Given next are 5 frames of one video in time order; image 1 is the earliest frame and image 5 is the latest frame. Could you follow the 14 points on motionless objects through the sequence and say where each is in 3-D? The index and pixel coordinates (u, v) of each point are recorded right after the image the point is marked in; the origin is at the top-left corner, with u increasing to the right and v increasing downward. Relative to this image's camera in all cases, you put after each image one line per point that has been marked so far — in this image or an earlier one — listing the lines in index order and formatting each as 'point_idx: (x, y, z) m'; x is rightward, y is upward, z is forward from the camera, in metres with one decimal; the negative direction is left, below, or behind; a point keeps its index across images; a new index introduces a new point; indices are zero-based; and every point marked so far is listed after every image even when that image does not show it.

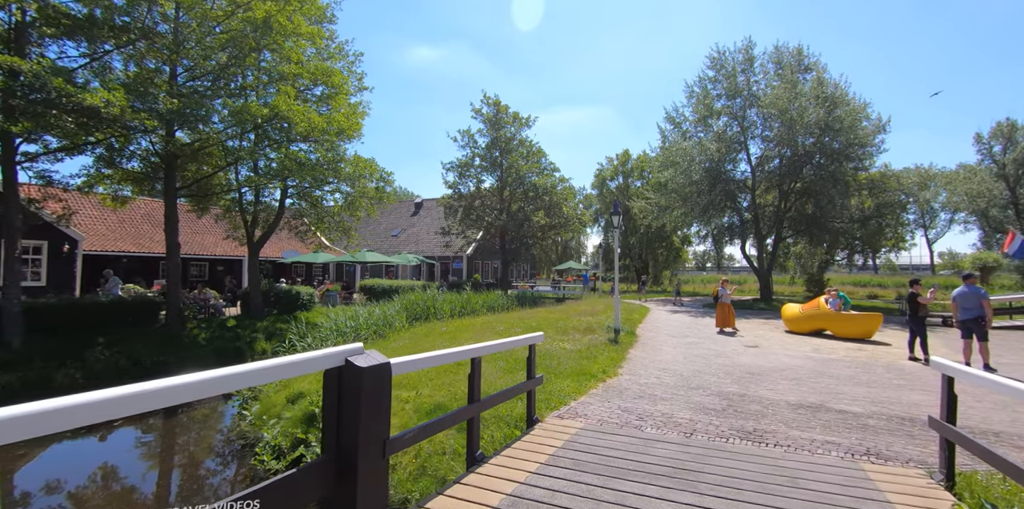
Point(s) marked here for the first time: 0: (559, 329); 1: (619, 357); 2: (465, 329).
0: (+1.4, -2.2, +13.3) m
1: (+2.3, -2.2, +9.6) m
2: (-1.5, -2.2, +13.6) m
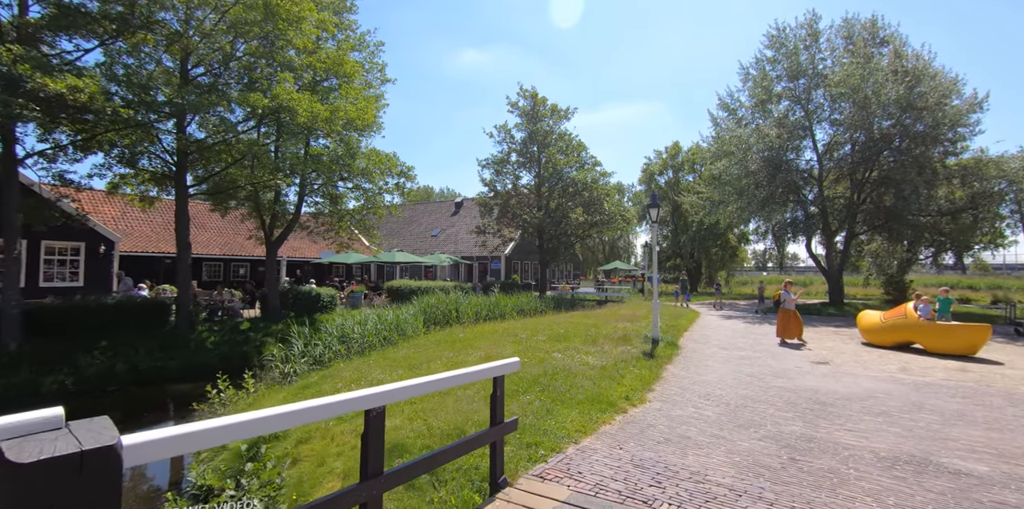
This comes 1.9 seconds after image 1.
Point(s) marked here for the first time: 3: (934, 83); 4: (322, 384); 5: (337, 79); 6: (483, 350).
0: (+2.0, -2.1, +11.7) m
1: (+2.4, -2.1, +7.9) m
2: (-0.8, -2.2, +12.3) m
3: (+18.3, +7.5, +19.4) m
4: (-3.5, -2.4, +8.2) m
5: (-6.1, +6.1, +15.7) m
6: (-0.7, -2.2, +10.3) m
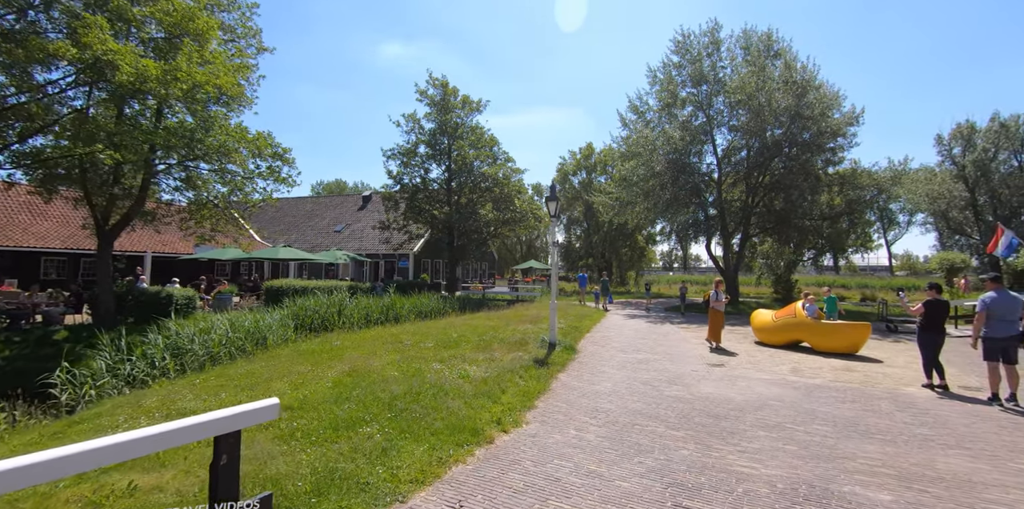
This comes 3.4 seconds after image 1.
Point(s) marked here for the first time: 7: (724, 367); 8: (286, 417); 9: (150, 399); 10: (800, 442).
0: (-0.7, -2.0, +10.5) m
1: (+0.4, -2.0, +6.9) m
2: (-3.6, -2.1, +10.6) m
3: (+14.1, +7.4, +20.8) m
4: (-5.5, -2.2, +6.1) m
5: (-9.3, +6.3, +13.1) m
6: (-3.2, -2.0, +8.7) m
7: (+4.0, -2.1, +8.5) m
8: (-2.8, -2.0, +5.6) m
9: (-5.4, -2.2, +6.8) m
10: (+3.0, -2.0, +4.7) m
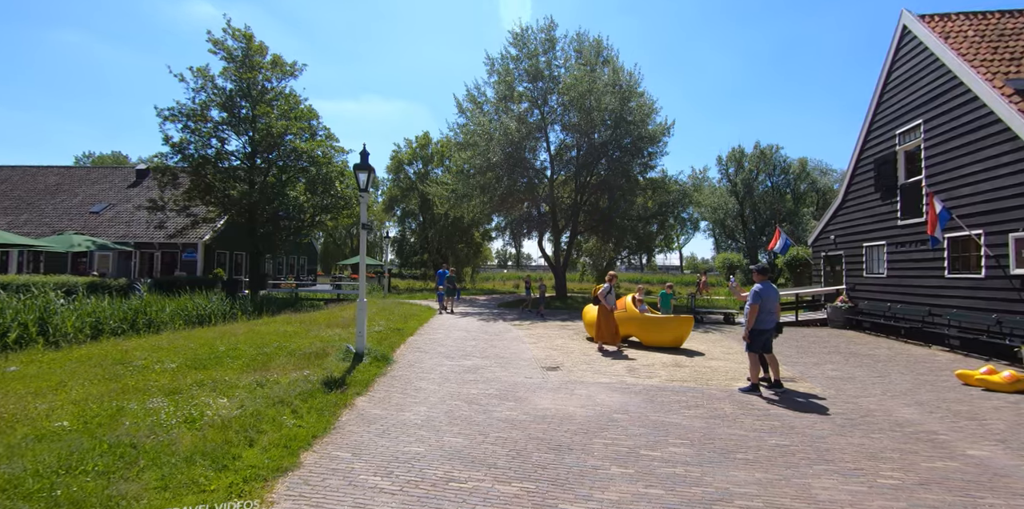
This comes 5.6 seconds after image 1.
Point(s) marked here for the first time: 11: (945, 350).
0: (-4.3, -1.7, +7.7) m
1: (-2.0, -1.8, +4.6) m
2: (-7.0, -1.7, +6.8) m
3: (+6.3, +7.5, +22.5) m
4: (-7.3, -1.9, +1.9) m
5: (-13.1, +6.8, +7.1) m
6: (-6.0, -1.7, +5.1) m
7: (+0.8, -1.9, +7.4) m
8: (-4.6, -1.7, +2.3) m
9: (-7.4, -1.8, +2.5) m
10: (+1.2, -1.8, +3.5) m
11: (+8.1, -1.8, +8.4) m
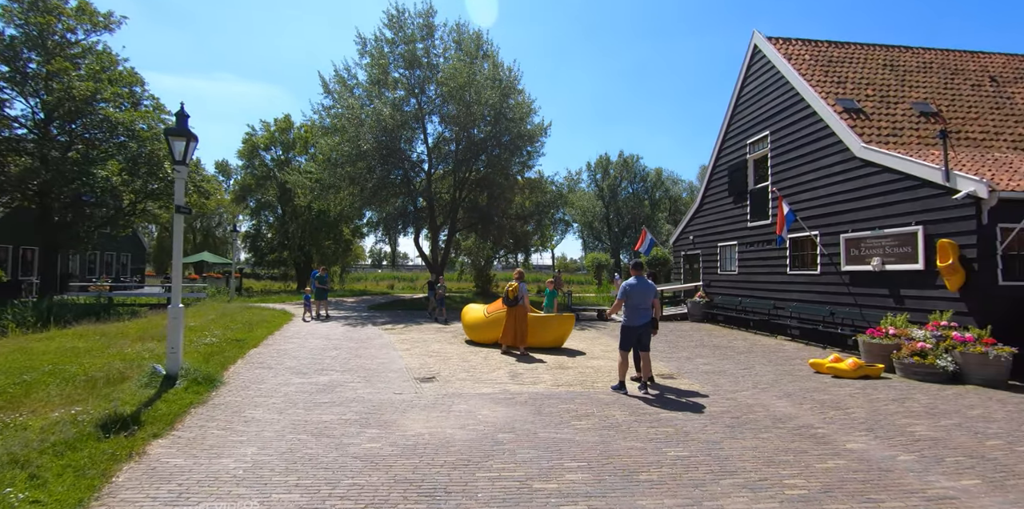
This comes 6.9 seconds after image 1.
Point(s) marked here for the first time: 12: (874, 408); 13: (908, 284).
0: (-6.0, -1.6, +5.4) m
1: (-3.1, -1.7, +3.0) m
2: (-8.4, -1.6, +3.8) m
3: (+0.3, +7.6, +22.4) m
4: (-7.4, -1.7, -1.0) m
5: (-14.3, +7.0, +2.5) m
6: (-7.0, -1.6, +2.5) m
7: (-1.1, -1.8, +6.5) m
8: (-4.9, -1.6, +0.2) m
9: (-7.7, -1.7, -0.4) m
10: (+0.3, -1.7, +2.8) m
11: (+5.7, -1.8, +9.4) m
12: (+3.7, -1.6, +4.7) m
13: (+6.5, -0.5, +7.5) m
